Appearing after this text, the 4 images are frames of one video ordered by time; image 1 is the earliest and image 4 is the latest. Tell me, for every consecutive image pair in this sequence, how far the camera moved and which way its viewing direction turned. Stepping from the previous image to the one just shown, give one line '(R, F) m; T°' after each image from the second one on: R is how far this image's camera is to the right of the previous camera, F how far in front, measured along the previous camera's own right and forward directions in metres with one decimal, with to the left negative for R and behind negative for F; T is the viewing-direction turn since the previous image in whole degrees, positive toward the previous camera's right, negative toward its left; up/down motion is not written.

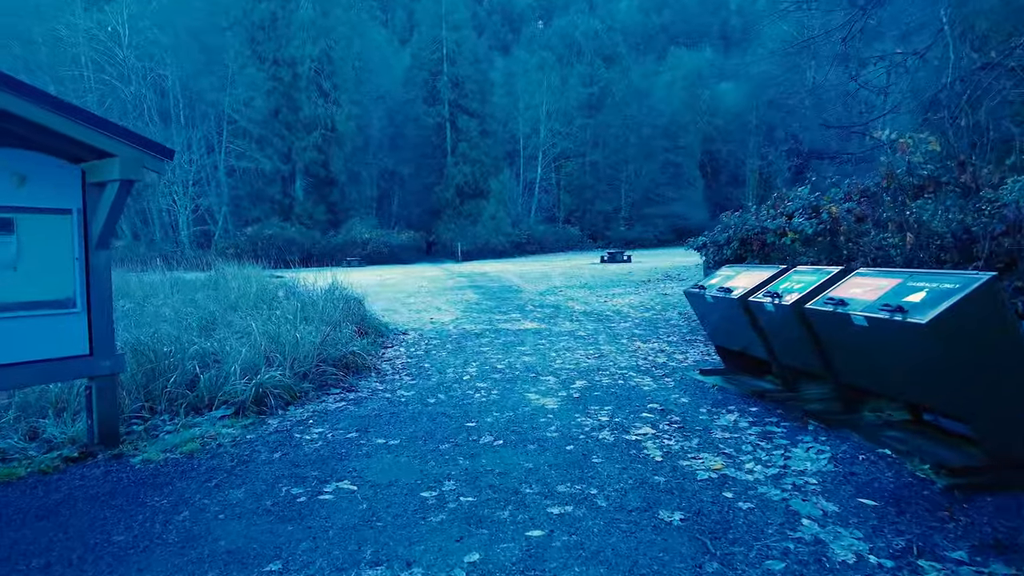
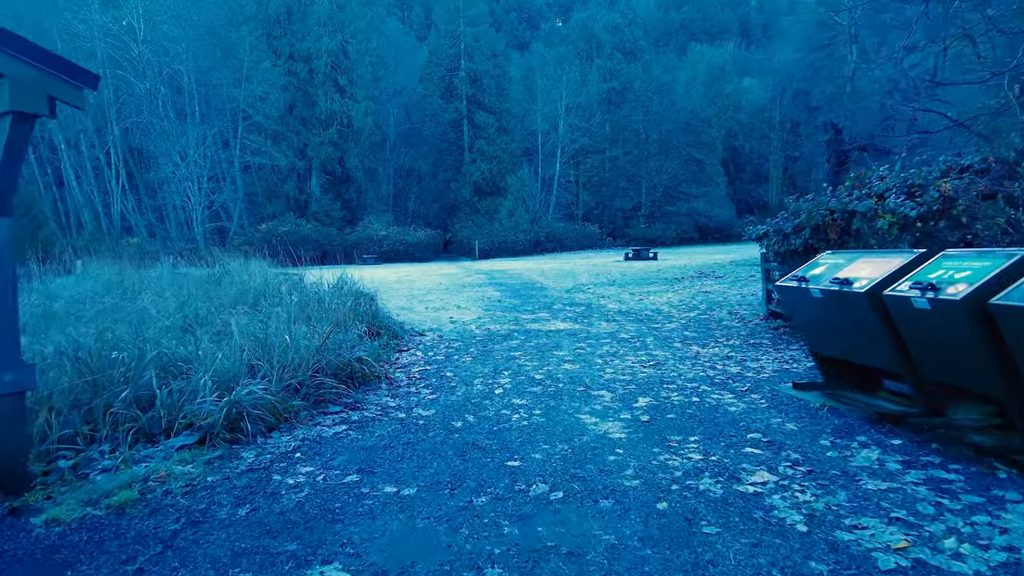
(-0.2, +1.0) m; -1°
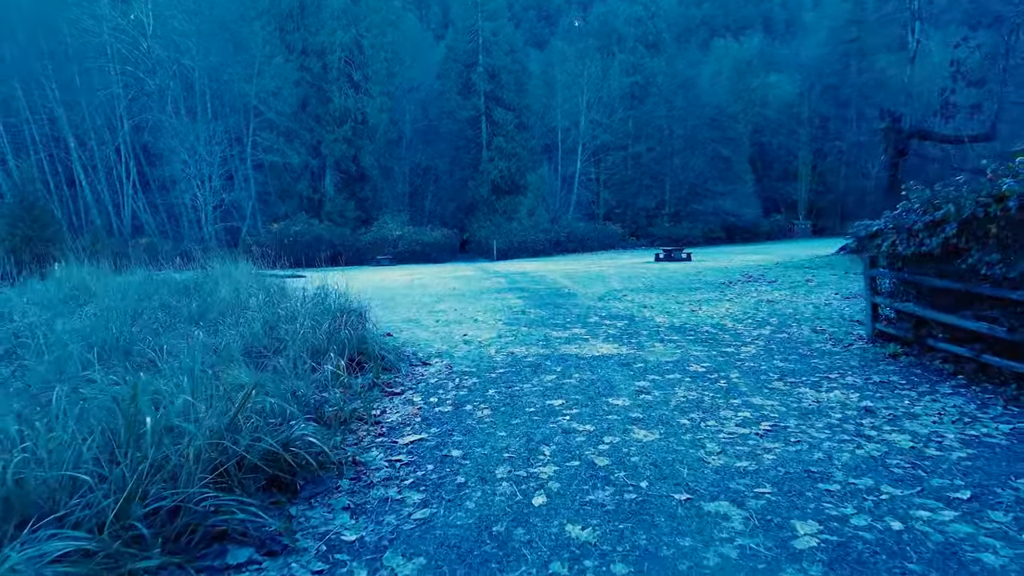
(-0.1, +1.7) m; -2°
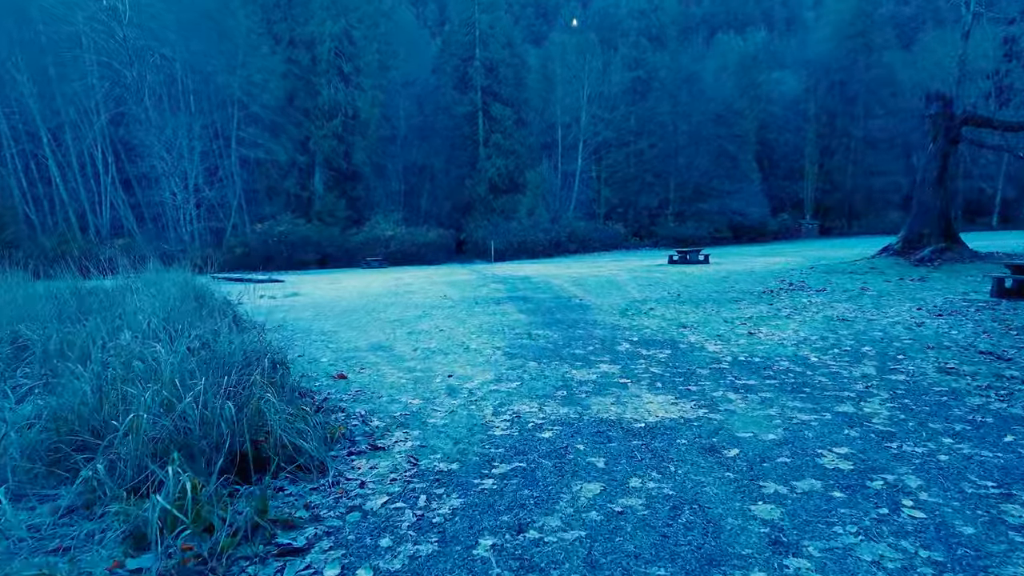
(0.0, +2.1) m; 0°
